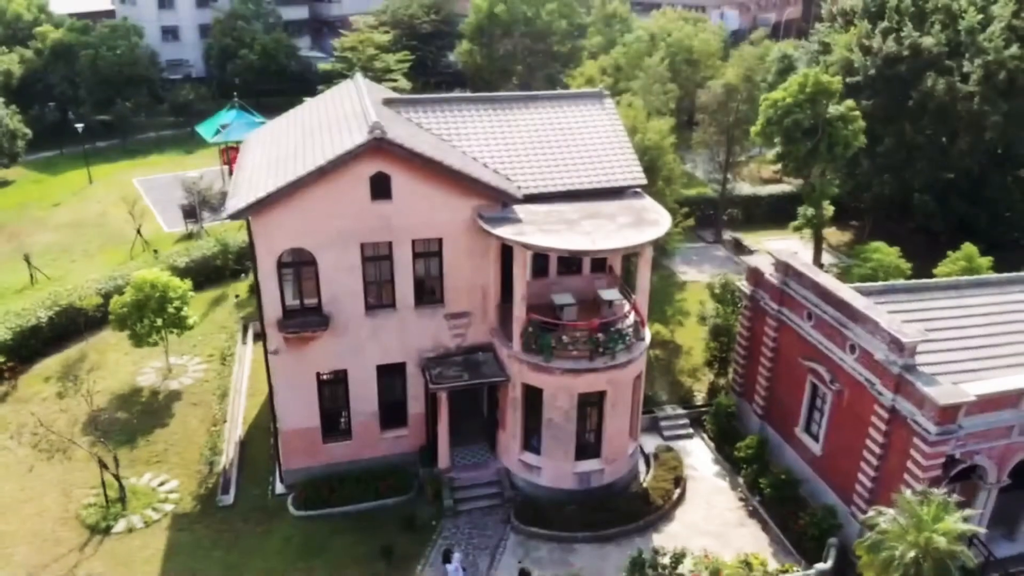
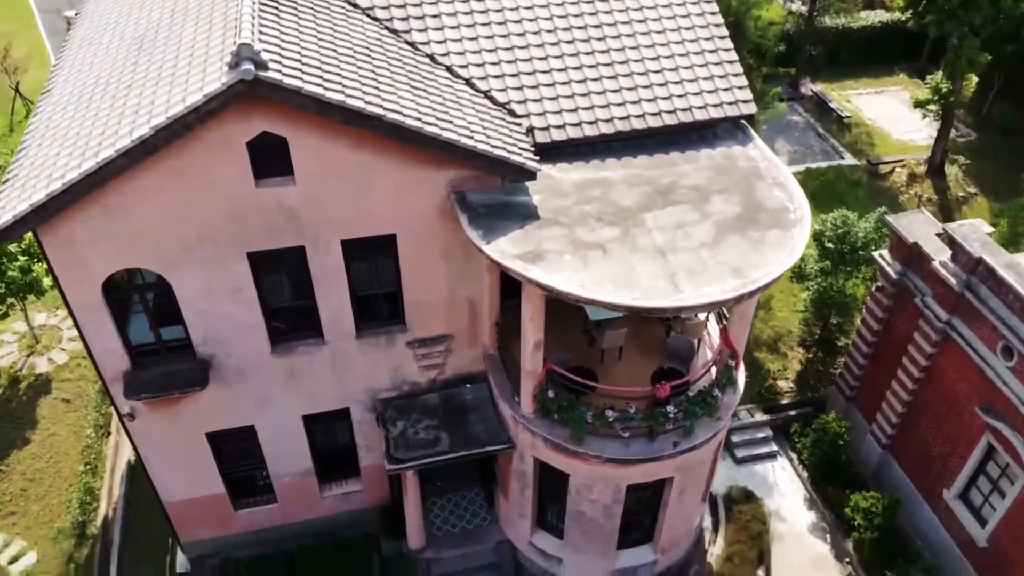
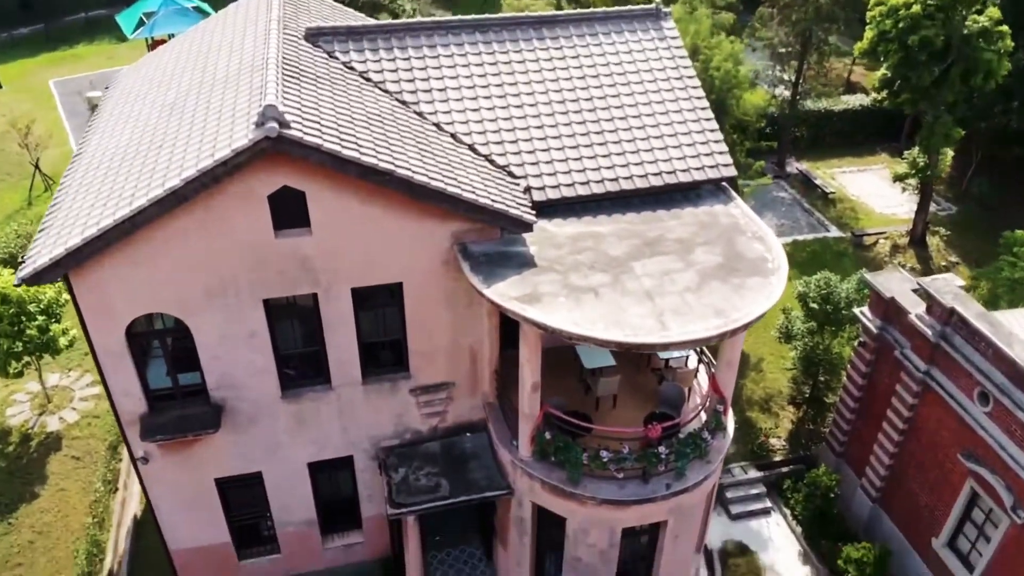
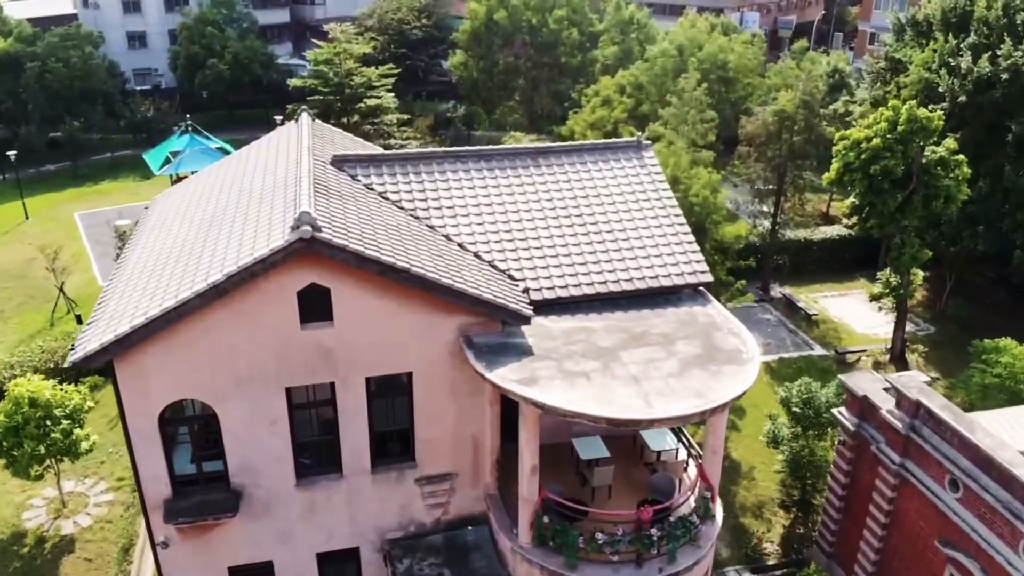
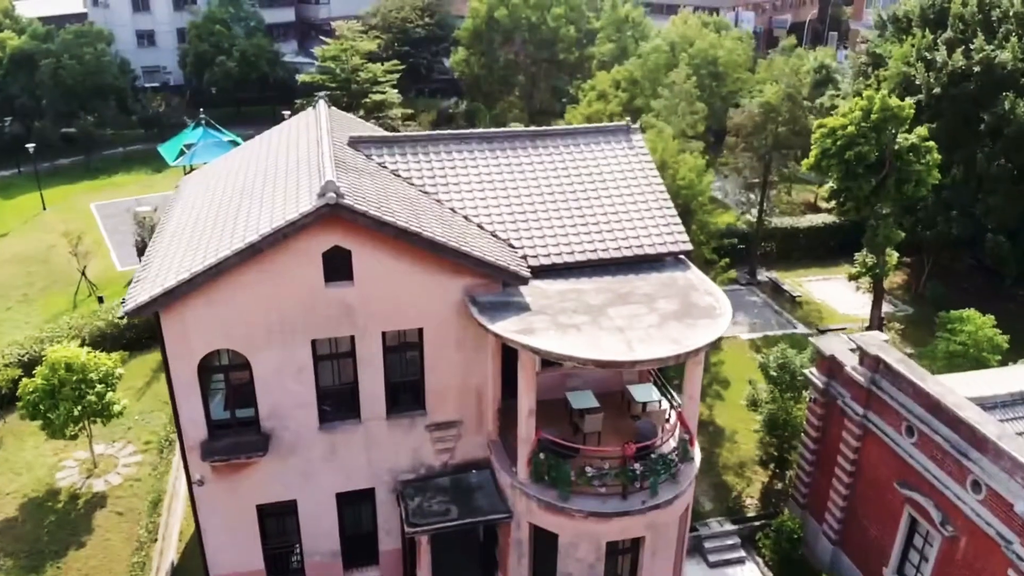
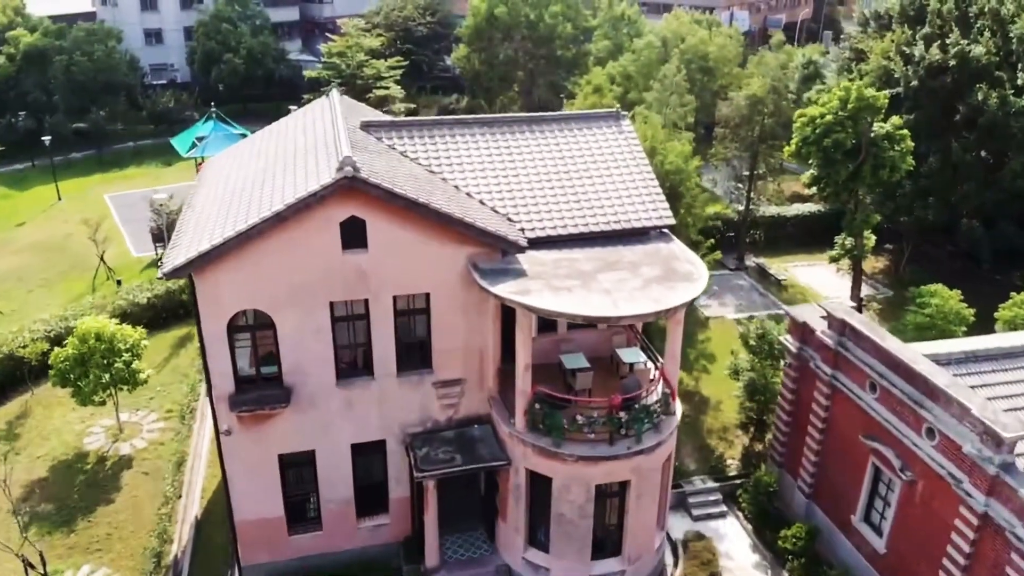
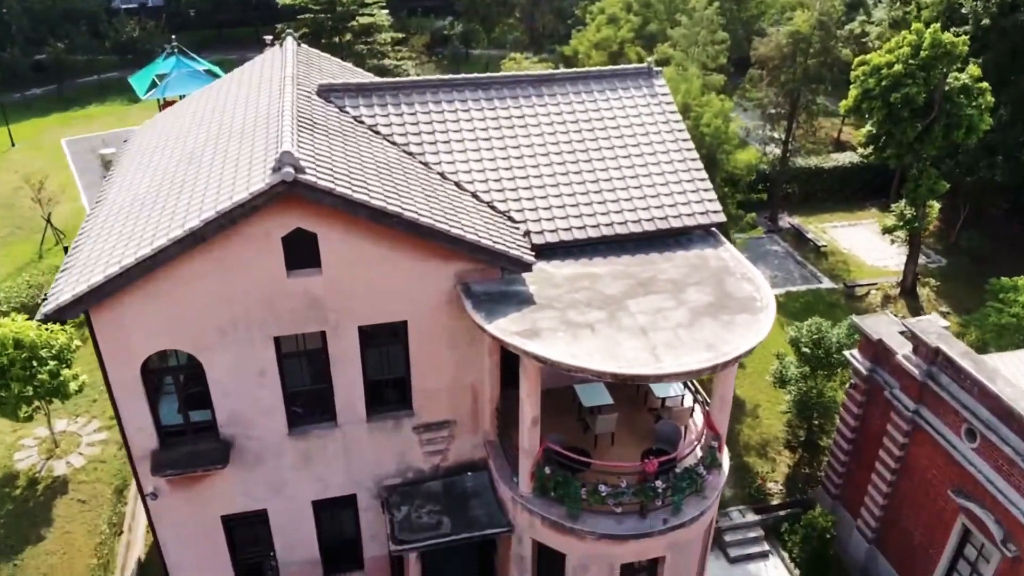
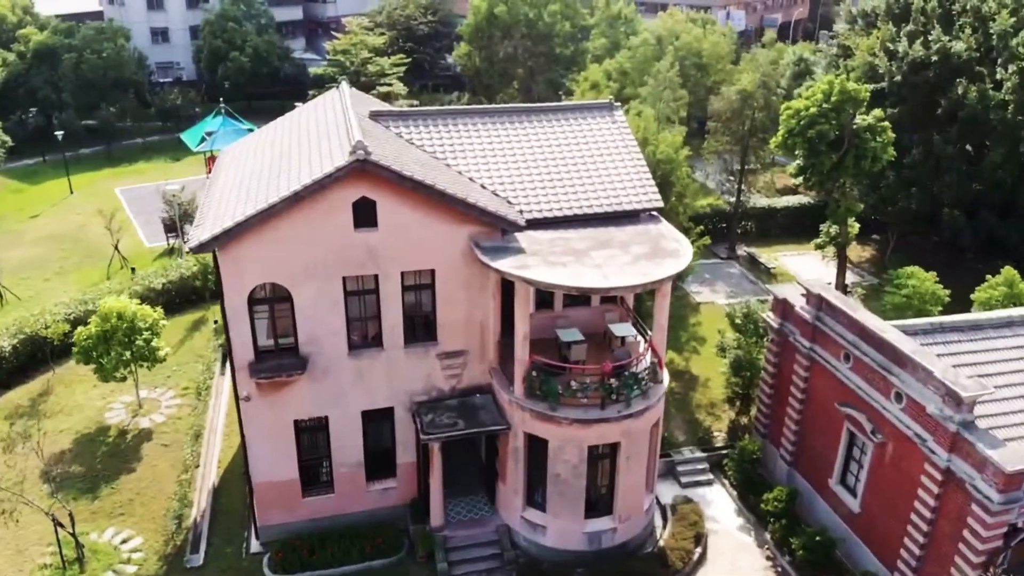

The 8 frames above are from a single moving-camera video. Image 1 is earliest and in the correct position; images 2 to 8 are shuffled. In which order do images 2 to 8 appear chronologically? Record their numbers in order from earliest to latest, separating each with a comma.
8, 6, 5, 4, 7, 3, 2
